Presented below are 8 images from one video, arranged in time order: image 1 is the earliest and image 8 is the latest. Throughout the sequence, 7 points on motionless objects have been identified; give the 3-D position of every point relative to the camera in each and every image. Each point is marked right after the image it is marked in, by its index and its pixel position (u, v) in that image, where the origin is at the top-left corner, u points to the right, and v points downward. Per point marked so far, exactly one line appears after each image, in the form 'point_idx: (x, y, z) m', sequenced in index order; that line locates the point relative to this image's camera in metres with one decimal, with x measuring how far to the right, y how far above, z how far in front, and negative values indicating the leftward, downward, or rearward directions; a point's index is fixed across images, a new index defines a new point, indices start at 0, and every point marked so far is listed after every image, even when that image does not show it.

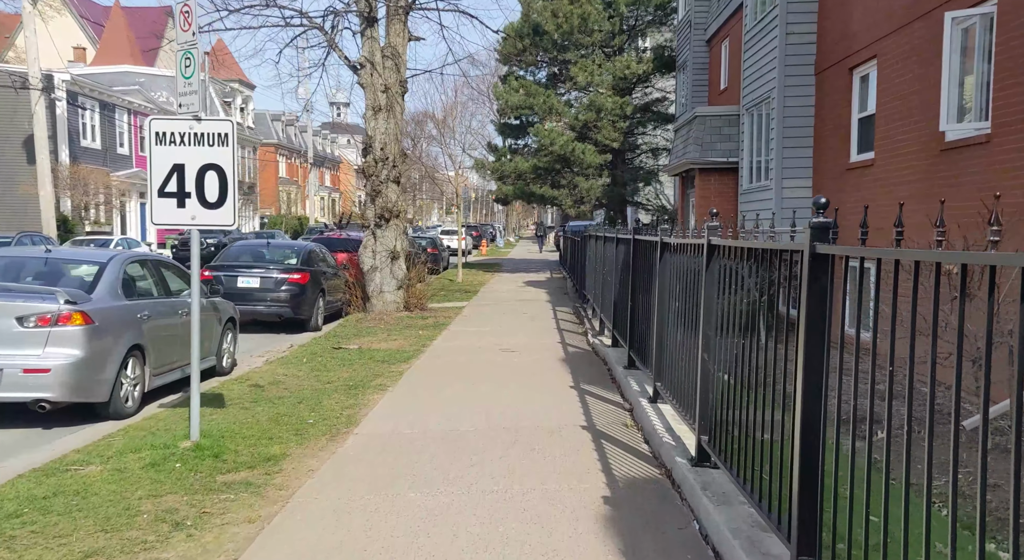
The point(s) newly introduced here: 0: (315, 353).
0: (-2.6, -1.0, +11.2) m
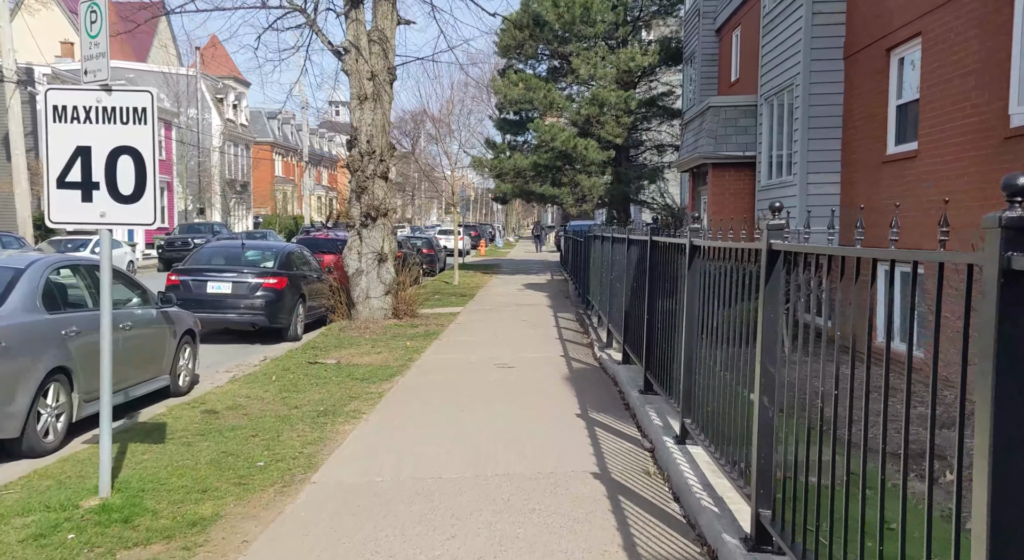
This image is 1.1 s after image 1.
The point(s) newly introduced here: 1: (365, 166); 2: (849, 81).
0: (-2.6, -1.0, +10.0) m
1: (-2.4, +1.9, +14.3) m
2: (+4.7, +2.8, +12.2) m
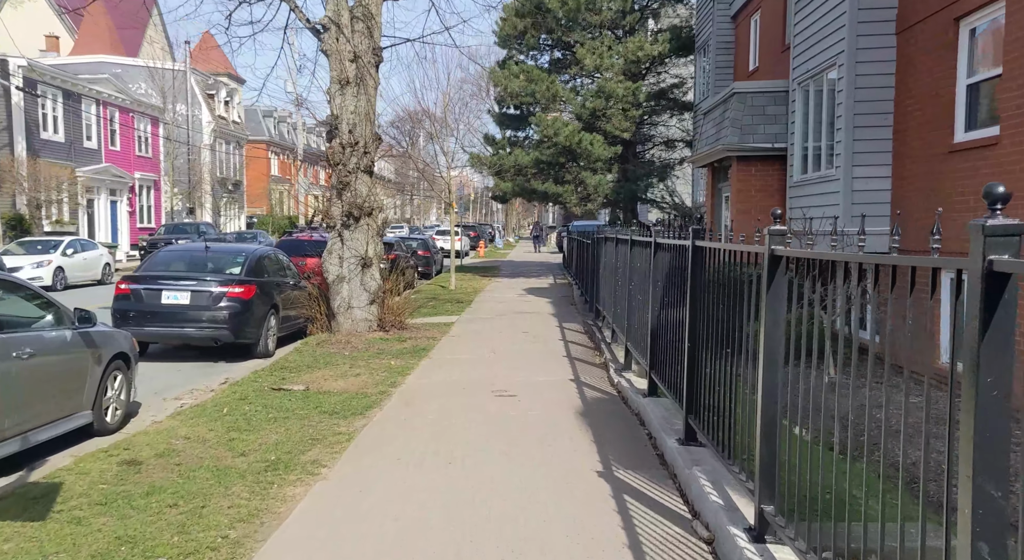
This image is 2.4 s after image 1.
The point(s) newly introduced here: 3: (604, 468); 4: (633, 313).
0: (-2.6, -1.1, +8.3) m
1: (-2.4, +1.8, +12.6) m
2: (+4.8, +2.7, +10.5) m
3: (+0.6, -1.2, +5.7) m
4: (+1.3, -0.4, +9.2) m
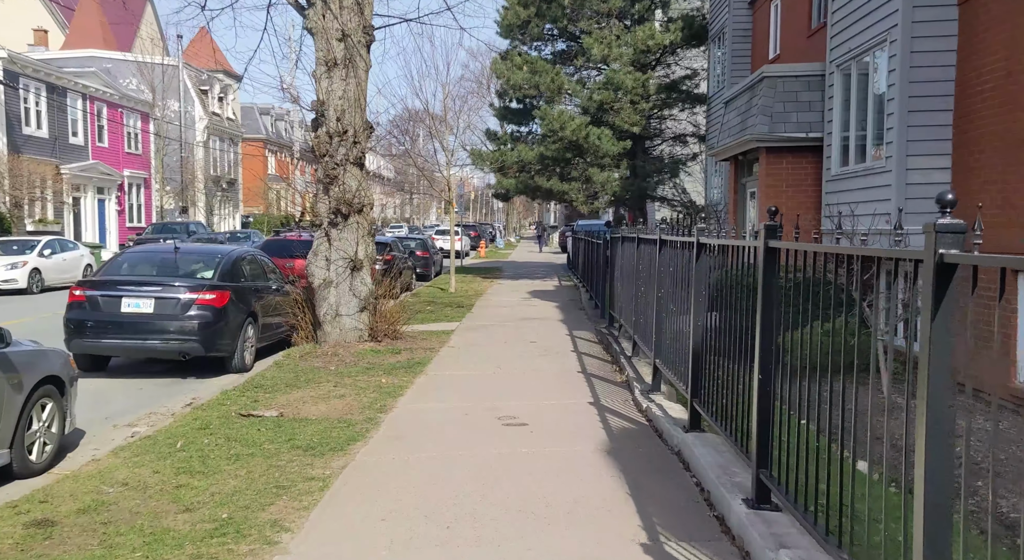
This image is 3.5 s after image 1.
0: (-2.5, -1.2, +7.0) m
1: (-2.3, +1.7, +11.3) m
2: (+4.8, +2.6, +9.2) m
3: (+0.7, -1.3, +4.4) m
4: (+1.4, -0.4, +7.9) m
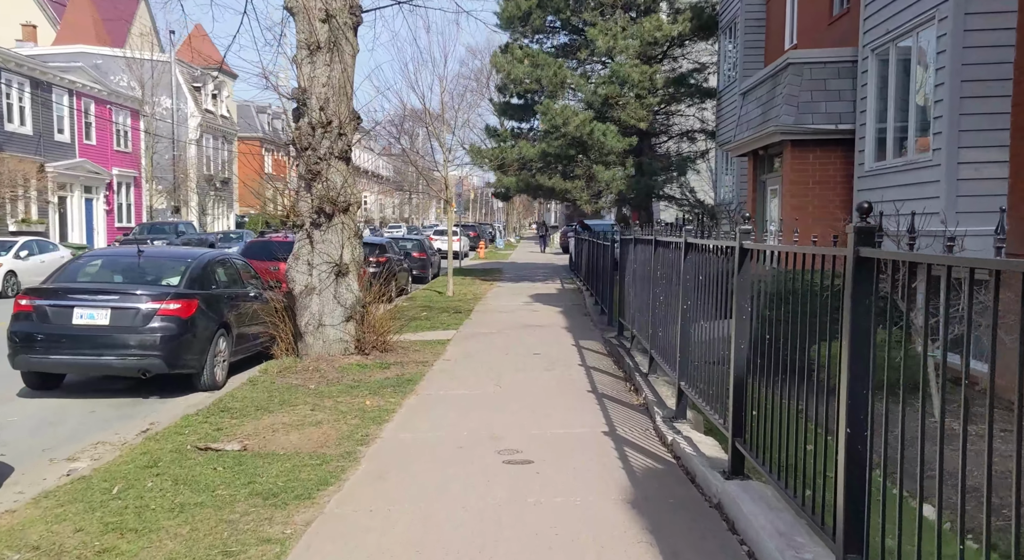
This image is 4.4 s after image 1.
0: (-2.5, -1.3, +6.0) m
1: (-2.3, +1.6, +10.3) m
2: (+4.9, +2.6, +8.2) m
3: (+0.7, -1.4, +3.3) m
4: (+1.4, -0.5, +6.8) m
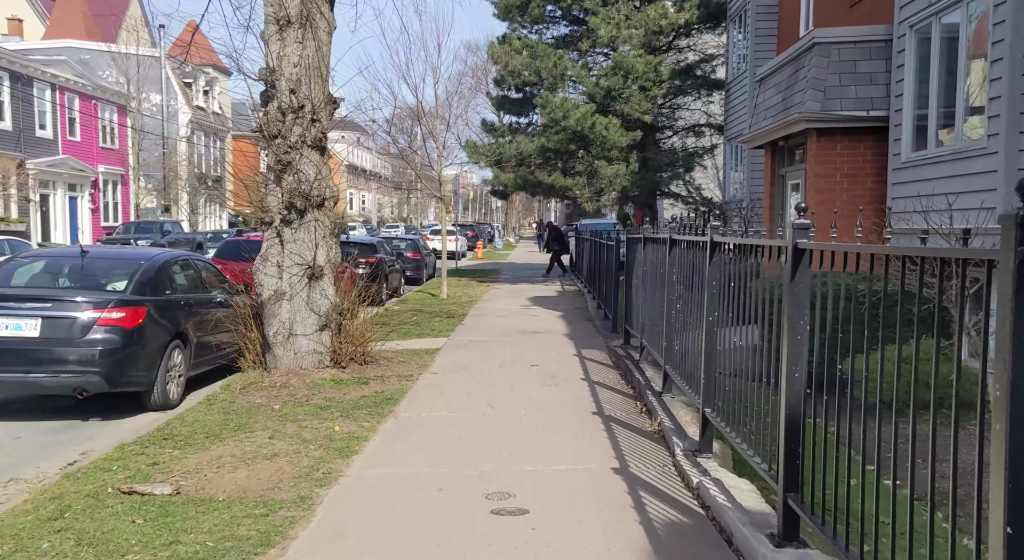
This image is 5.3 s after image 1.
0: (-2.6, -1.3, +4.8) m
1: (-2.4, +1.6, +9.1) m
2: (+4.8, +2.5, +7.0) m
3: (+0.7, -1.4, +2.2) m
4: (+1.3, -0.5, +5.7) m
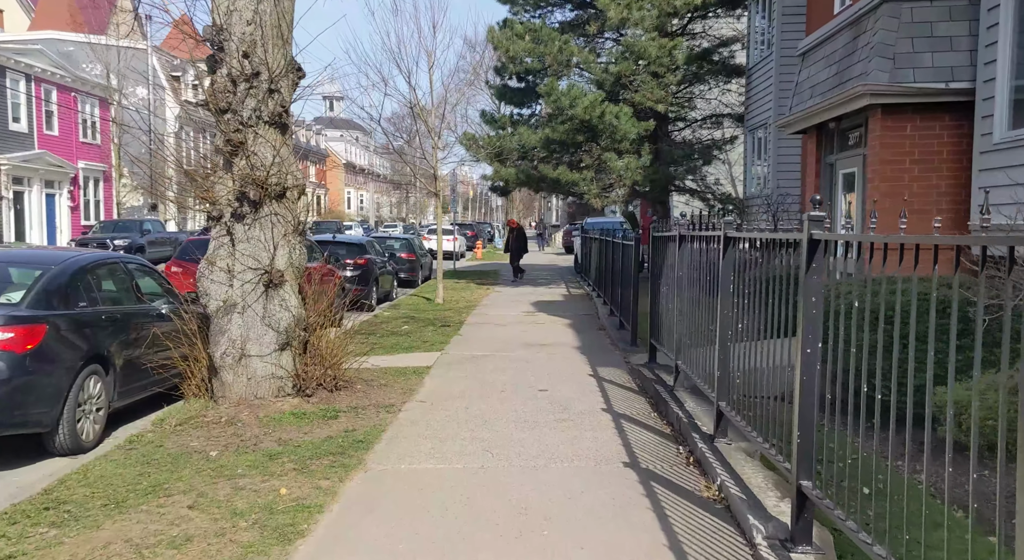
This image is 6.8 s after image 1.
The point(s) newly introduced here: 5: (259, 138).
0: (-2.5, -1.4, +3.1) m
1: (-2.3, +1.5, +7.4) m
2: (+4.9, +2.4, +5.3) m
3: (+0.7, -1.5, +0.5) m
4: (+1.4, -0.6, +3.9) m
5: (-2.2, +1.2, +7.4) m
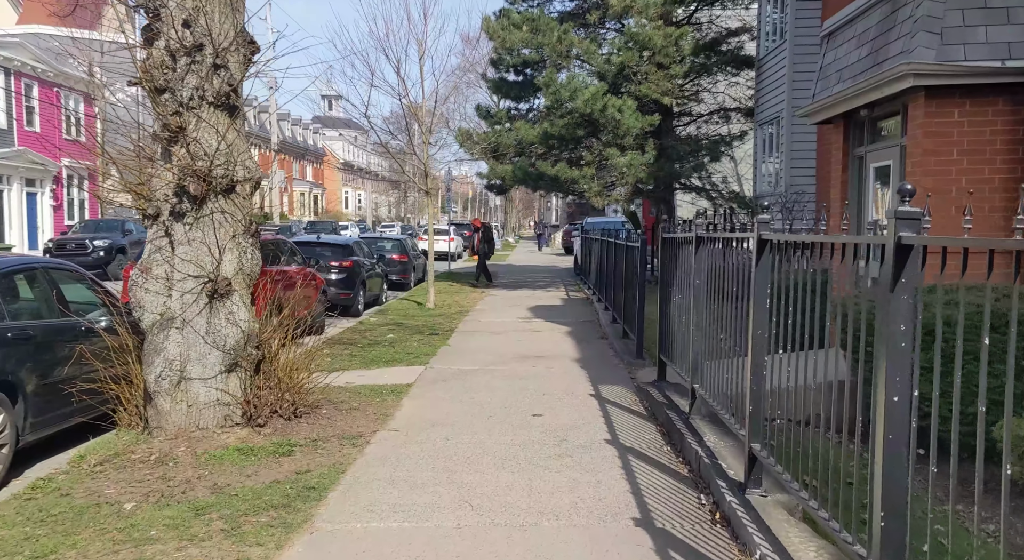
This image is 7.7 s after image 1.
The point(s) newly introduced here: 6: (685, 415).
0: (-2.6, -1.5, +2.0) m
1: (-2.4, +1.5, +6.3) m
2: (+4.8, +2.4, +4.2) m
3: (+0.6, -1.6, -0.7) m
4: (+1.3, -0.7, +2.8) m
5: (-2.3, +1.2, +6.3) m
6: (+1.3, -1.0, +6.6) m
